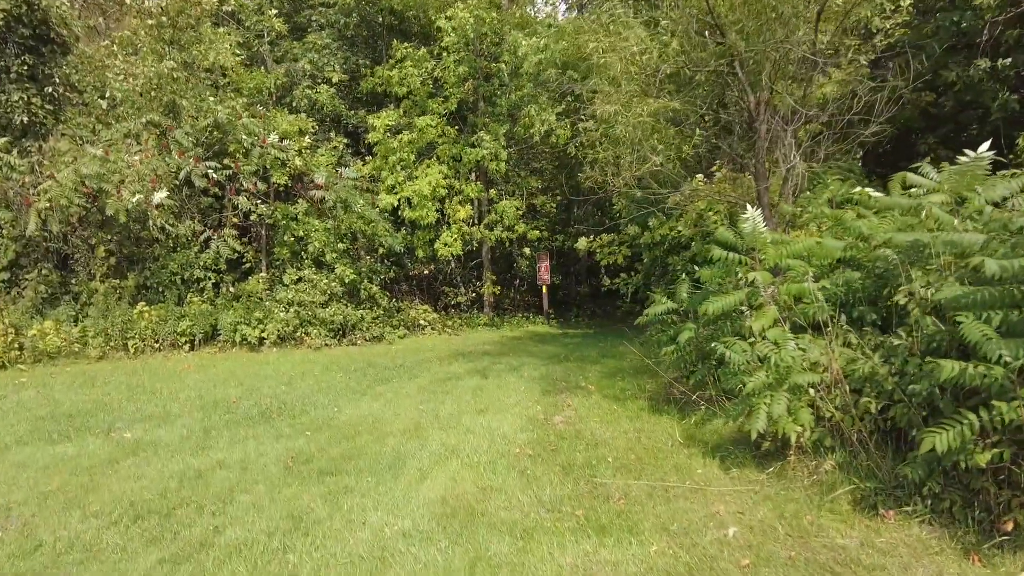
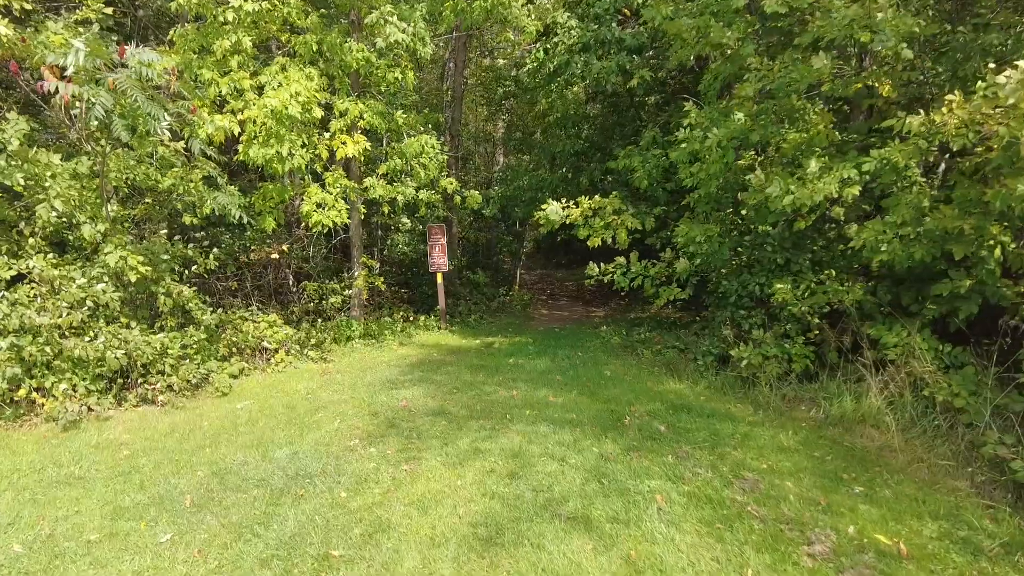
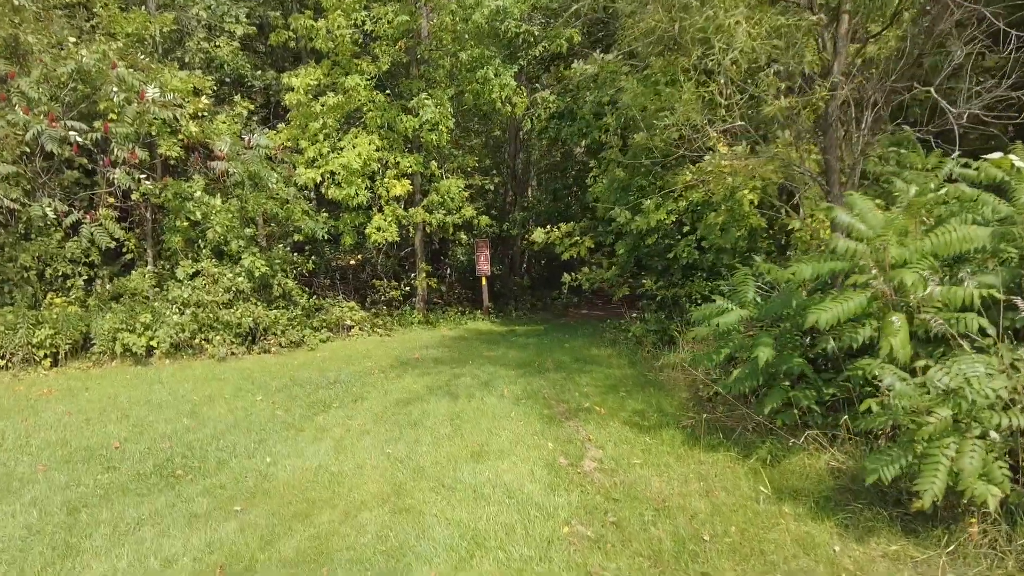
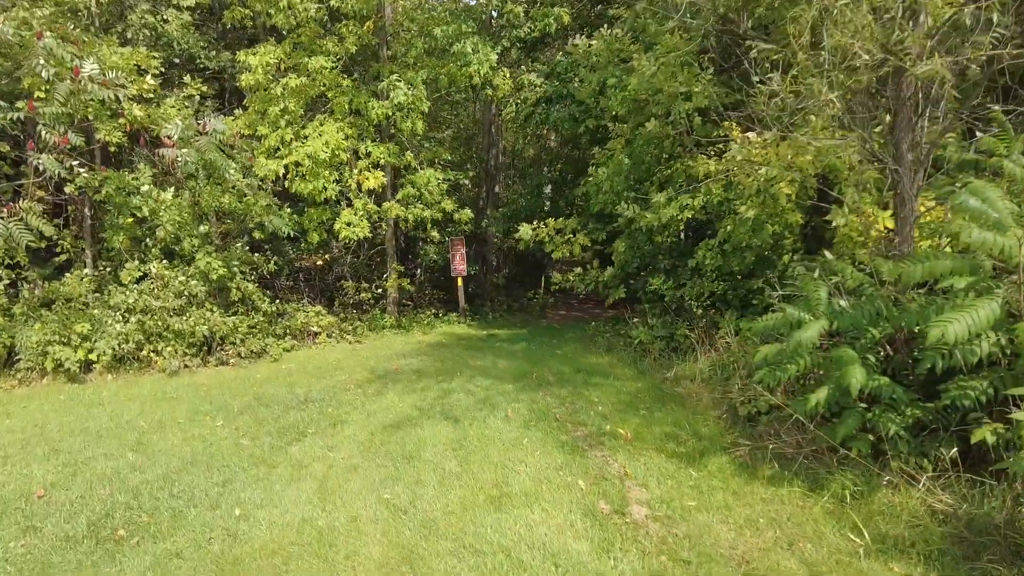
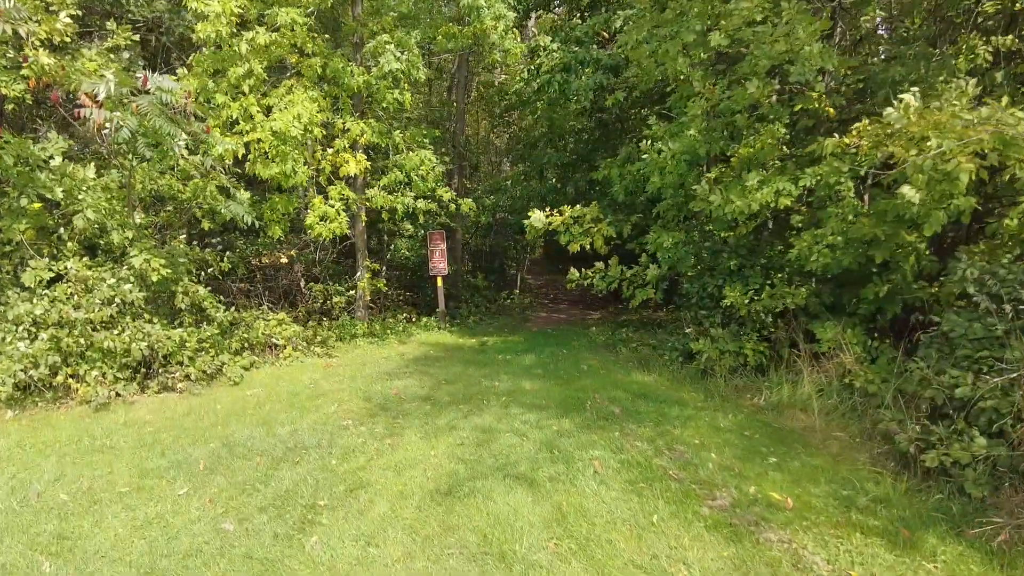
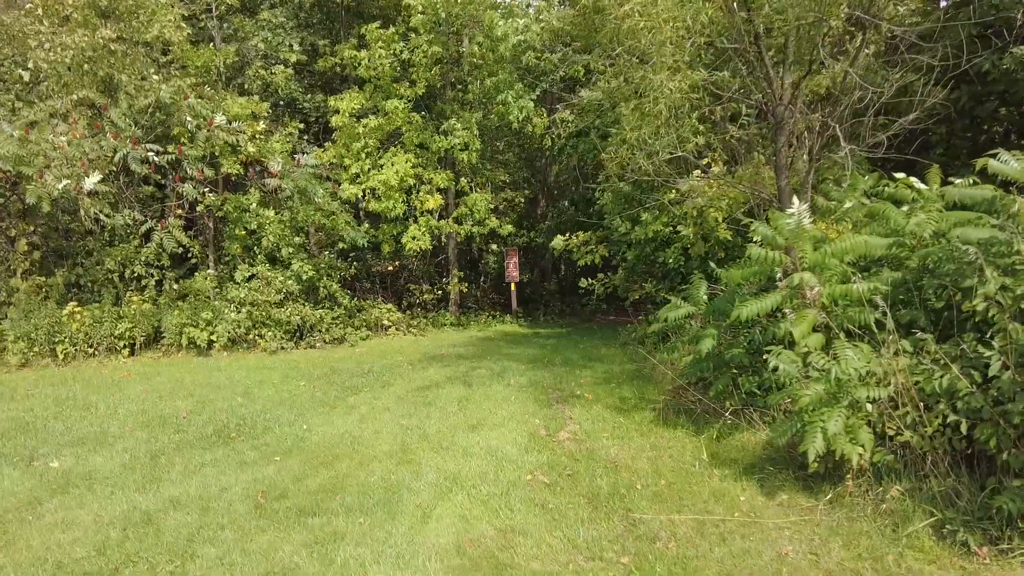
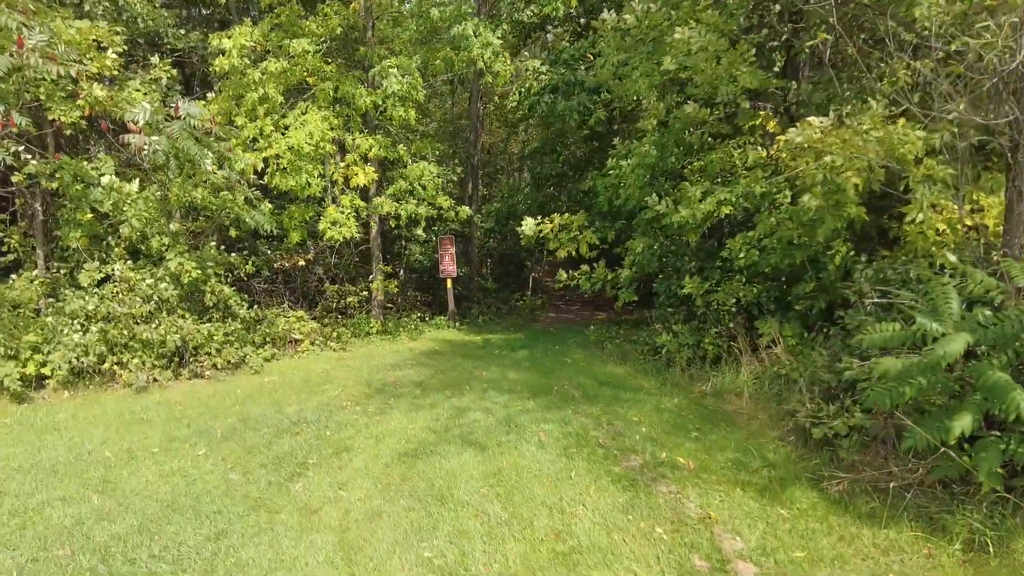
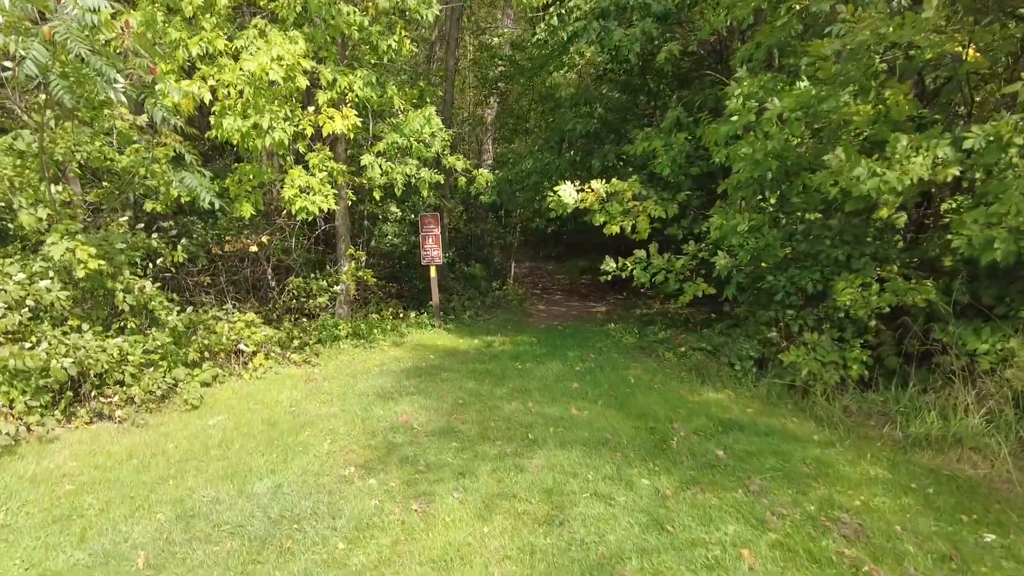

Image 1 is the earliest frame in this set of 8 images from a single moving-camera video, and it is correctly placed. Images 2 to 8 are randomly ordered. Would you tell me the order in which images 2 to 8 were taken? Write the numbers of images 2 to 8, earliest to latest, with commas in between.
6, 3, 4, 7, 5, 2, 8
